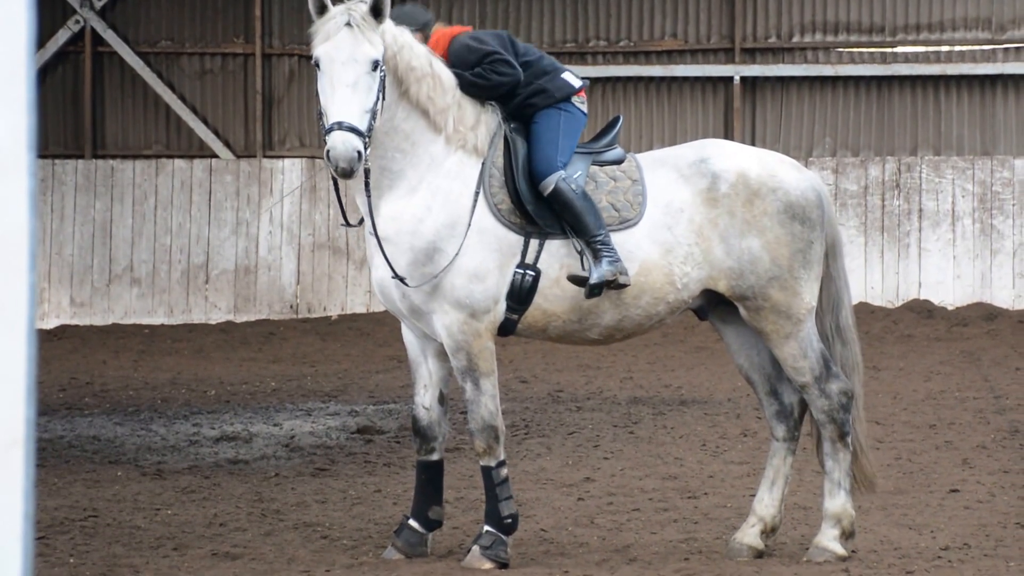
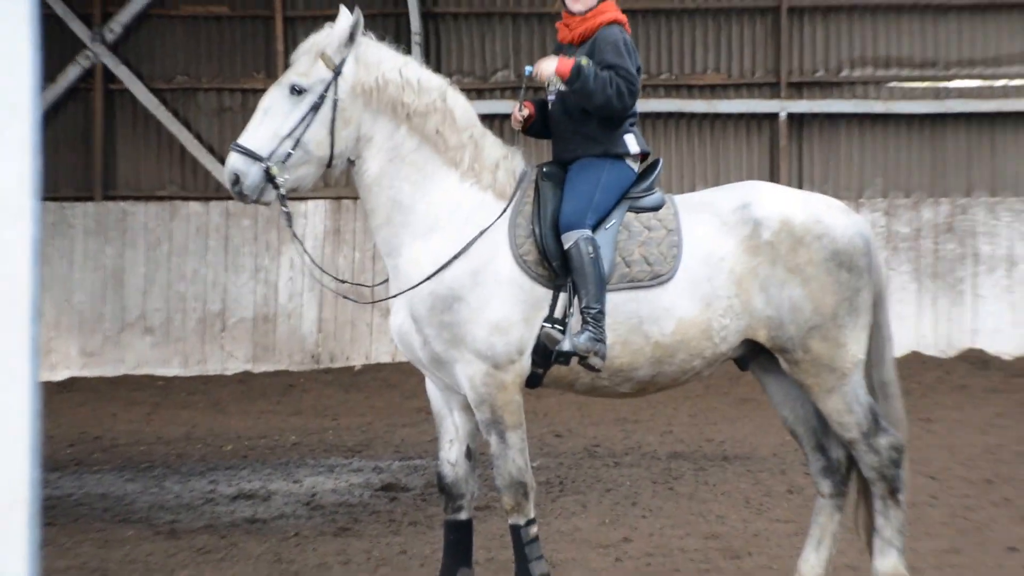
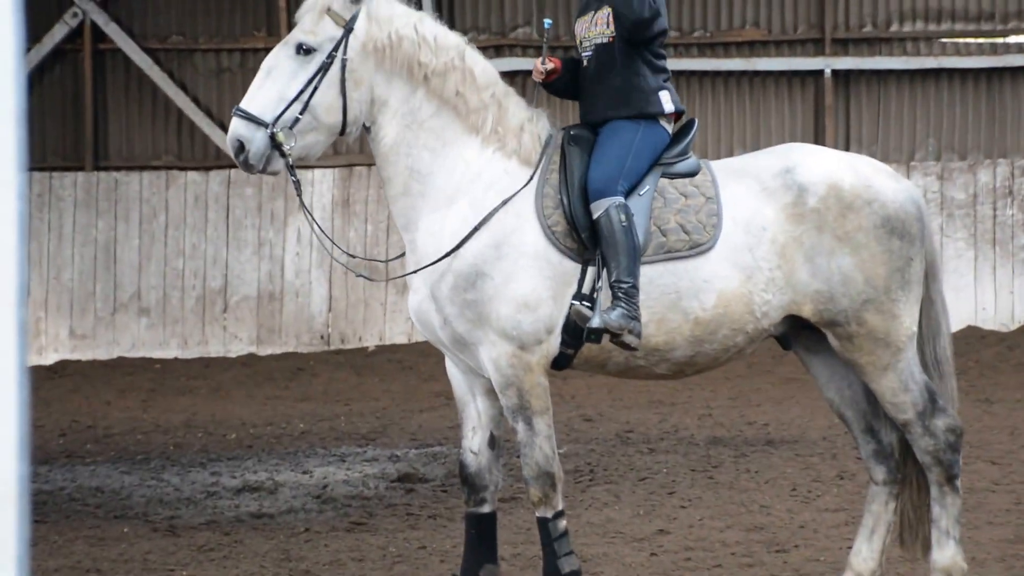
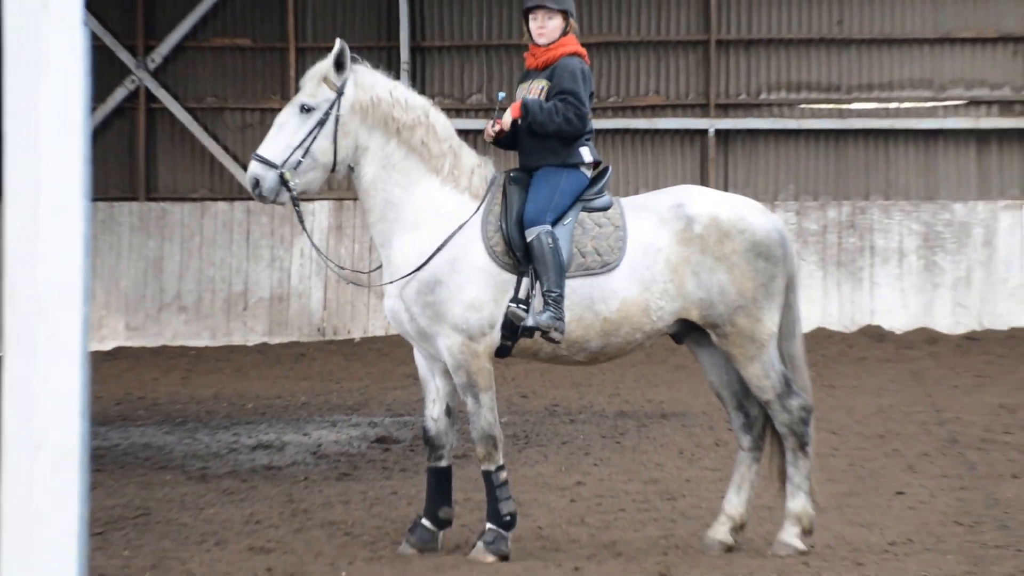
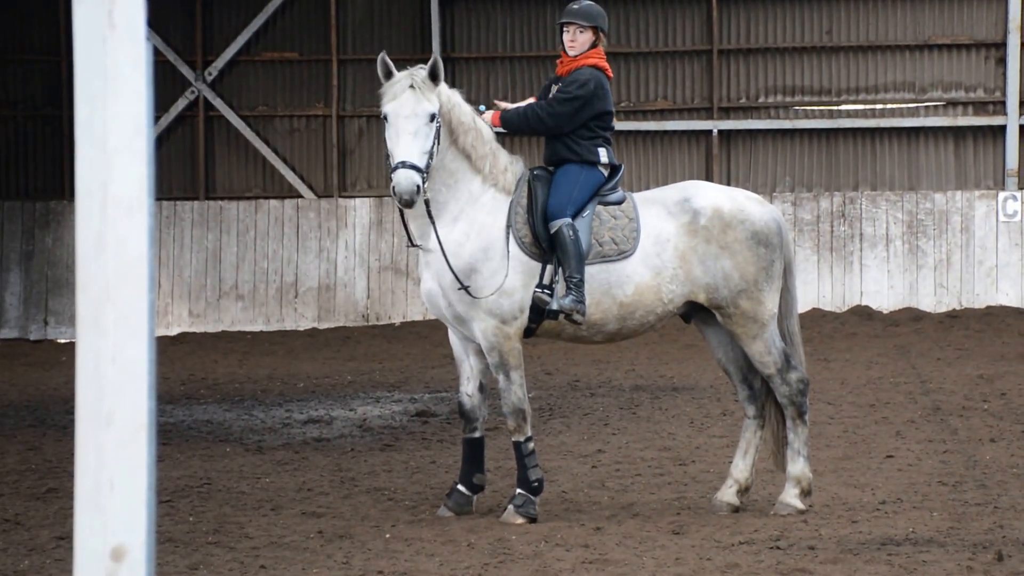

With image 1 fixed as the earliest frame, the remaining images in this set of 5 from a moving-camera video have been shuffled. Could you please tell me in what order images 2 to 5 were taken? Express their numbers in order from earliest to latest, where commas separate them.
3, 2, 4, 5
